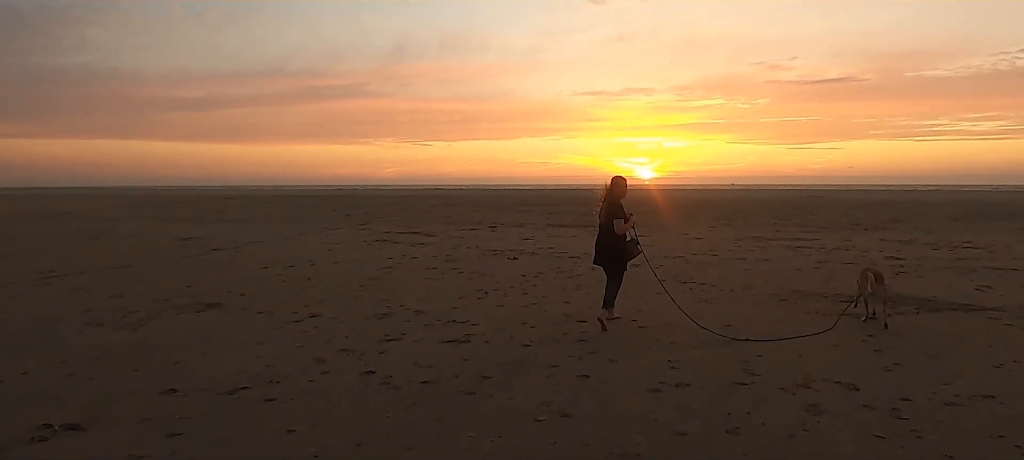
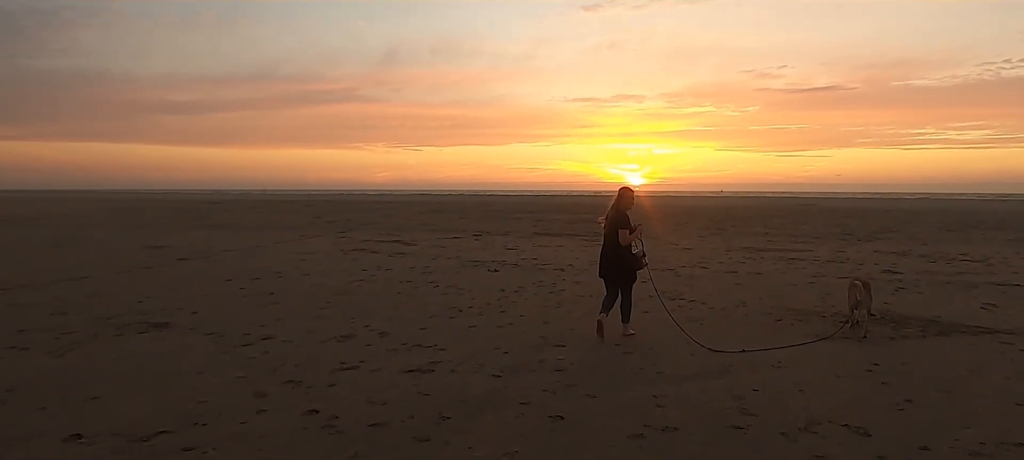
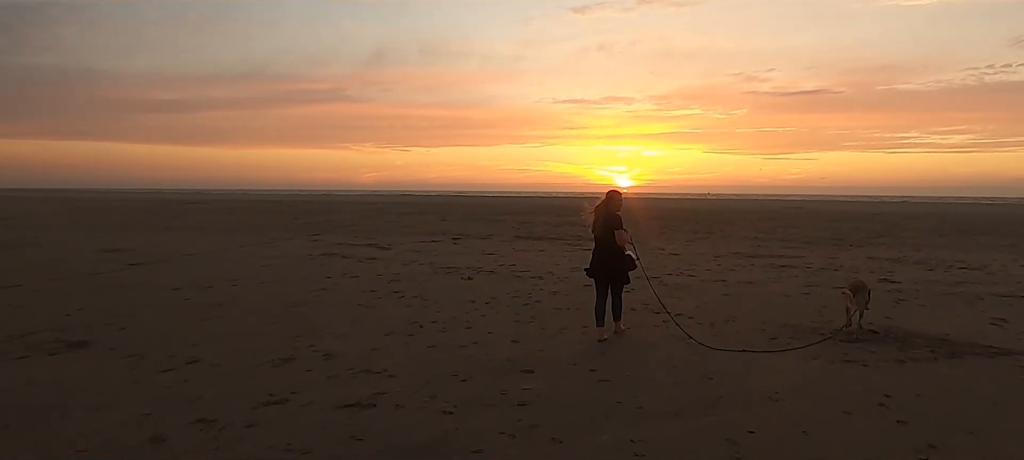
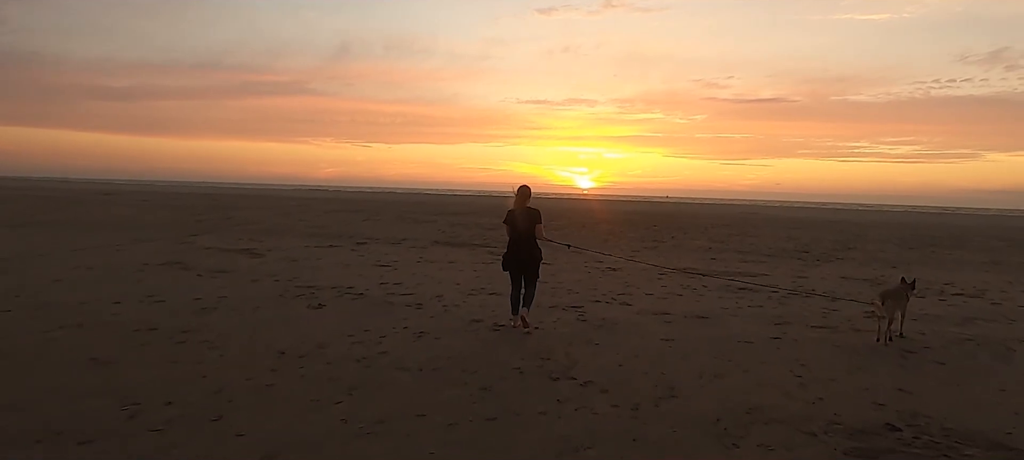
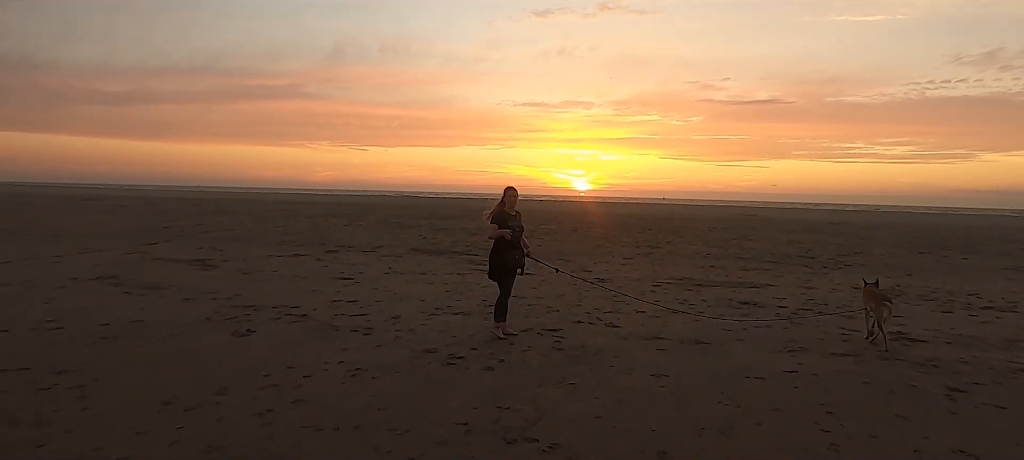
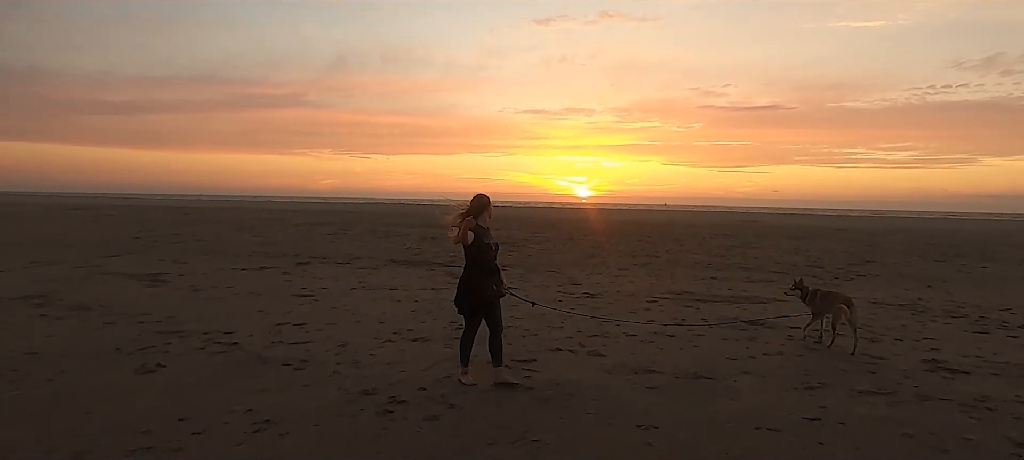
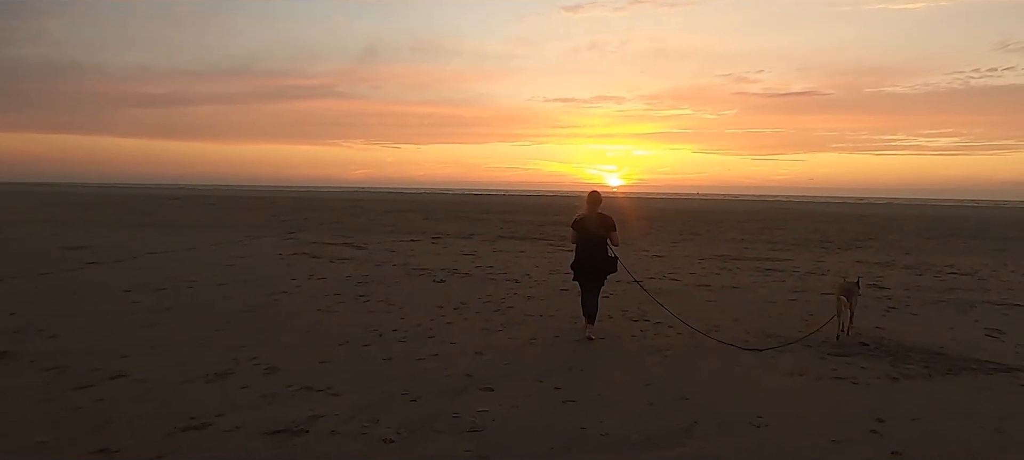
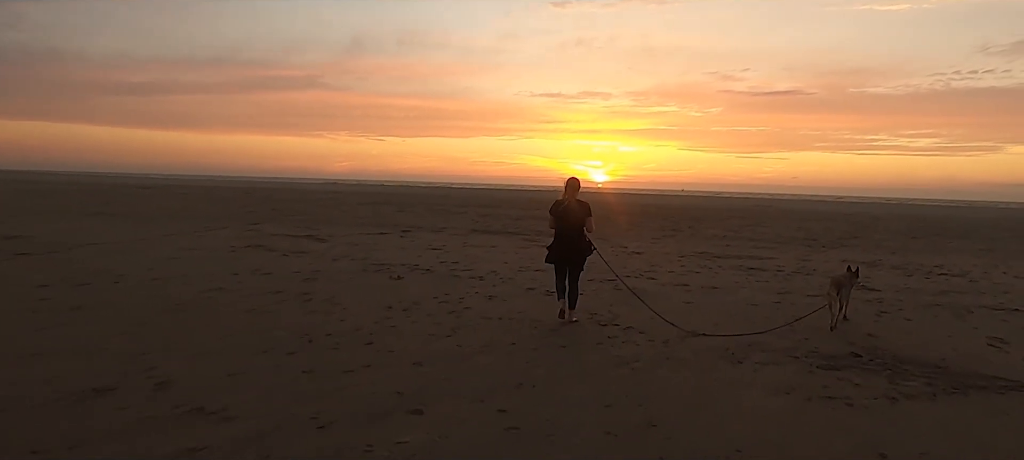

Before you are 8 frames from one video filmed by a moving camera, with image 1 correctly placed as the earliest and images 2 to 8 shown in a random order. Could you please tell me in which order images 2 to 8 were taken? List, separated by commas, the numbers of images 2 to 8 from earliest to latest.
2, 3, 7, 8, 4, 5, 6
